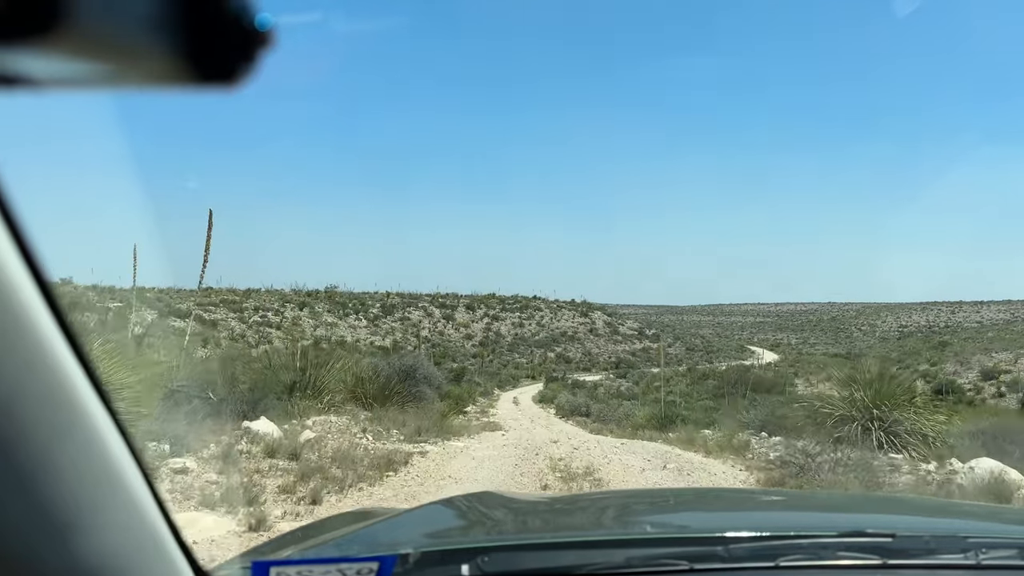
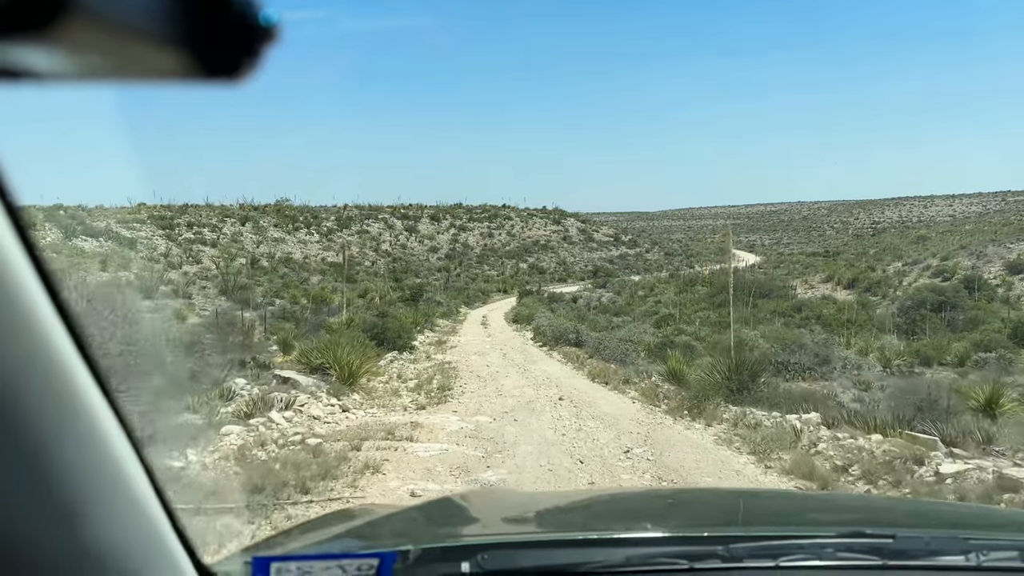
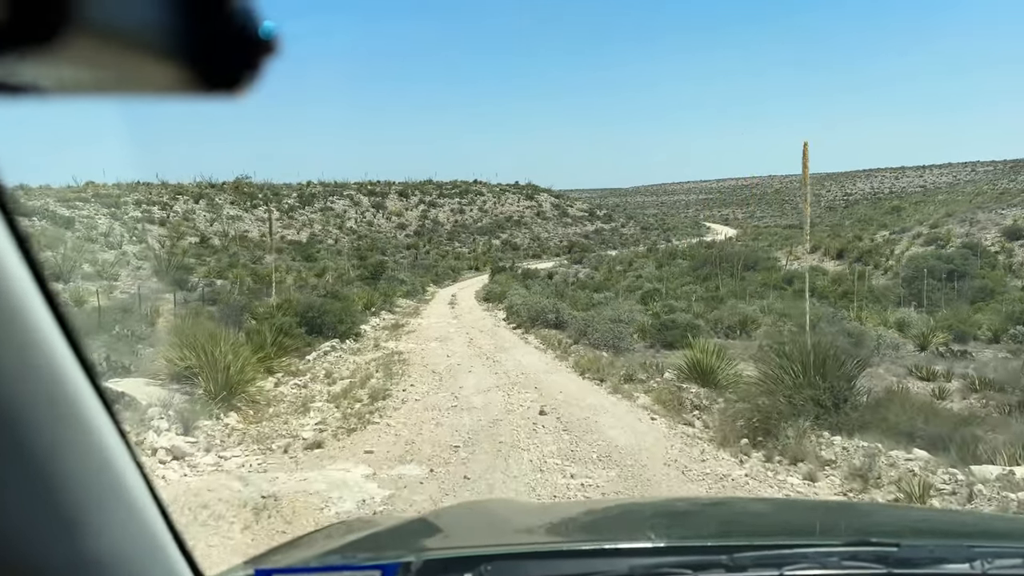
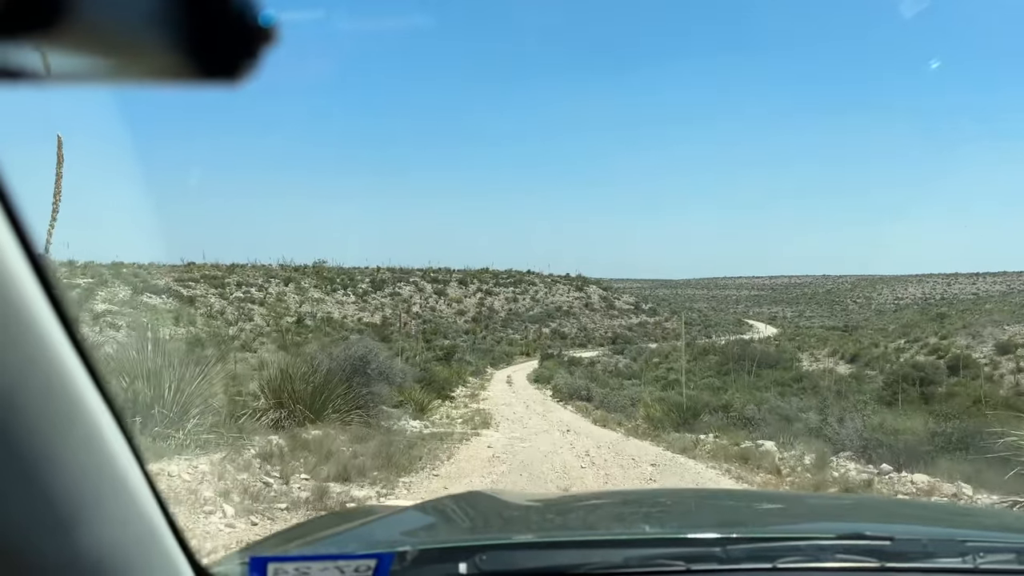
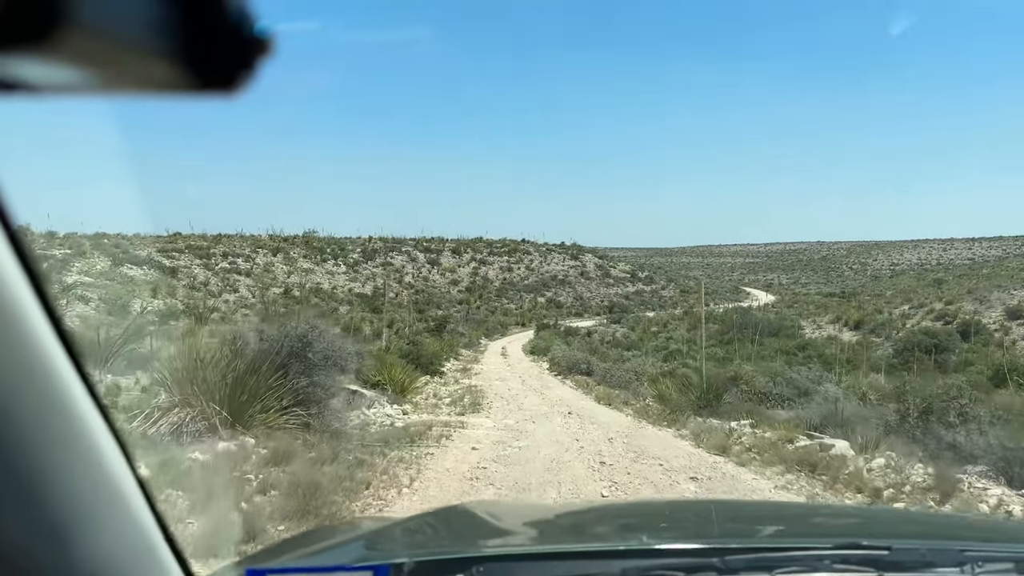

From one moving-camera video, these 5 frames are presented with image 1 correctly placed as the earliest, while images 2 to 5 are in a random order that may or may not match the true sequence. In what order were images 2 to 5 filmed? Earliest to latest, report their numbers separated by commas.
4, 5, 2, 3
